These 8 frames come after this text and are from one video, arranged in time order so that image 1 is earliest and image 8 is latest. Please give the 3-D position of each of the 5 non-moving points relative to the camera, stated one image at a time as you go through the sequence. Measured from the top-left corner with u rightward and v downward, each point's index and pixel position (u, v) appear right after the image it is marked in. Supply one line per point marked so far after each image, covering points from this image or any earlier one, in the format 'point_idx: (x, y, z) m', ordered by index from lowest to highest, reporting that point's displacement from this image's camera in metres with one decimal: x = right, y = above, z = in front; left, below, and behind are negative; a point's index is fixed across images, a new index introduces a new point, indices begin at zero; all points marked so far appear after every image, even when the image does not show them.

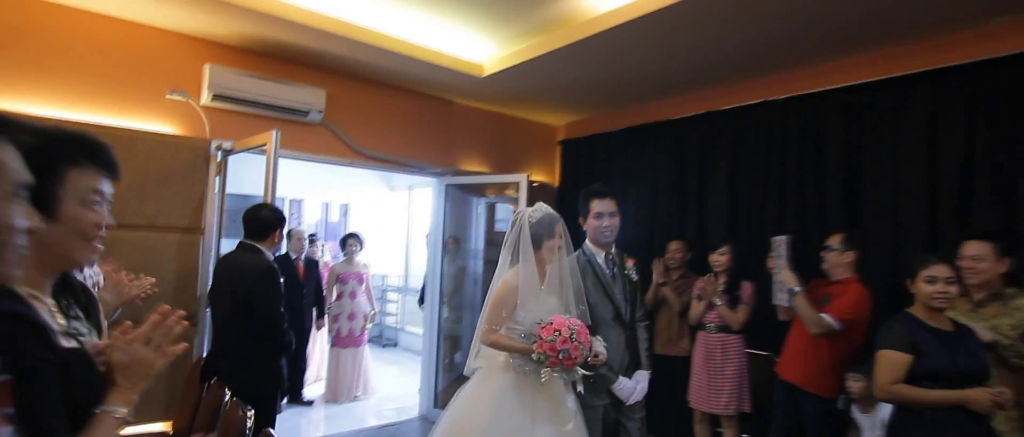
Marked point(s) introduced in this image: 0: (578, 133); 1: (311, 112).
0: (+0.6, +0.8, +5.3) m
1: (-1.4, +0.7, +3.8) m
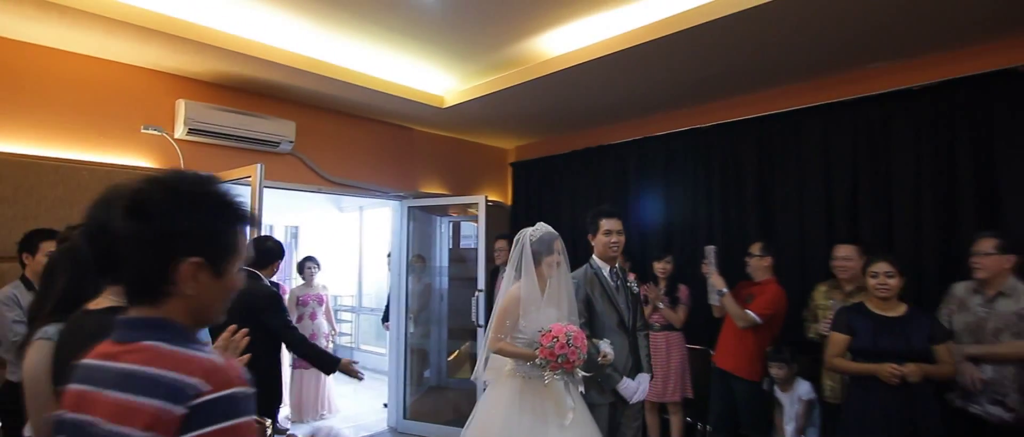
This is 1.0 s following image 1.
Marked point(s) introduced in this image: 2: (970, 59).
0: (+0.1, +0.7, +5.7) m
1: (-1.7, +0.6, +4.0) m
2: (+2.8, +1.0, +3.3) m
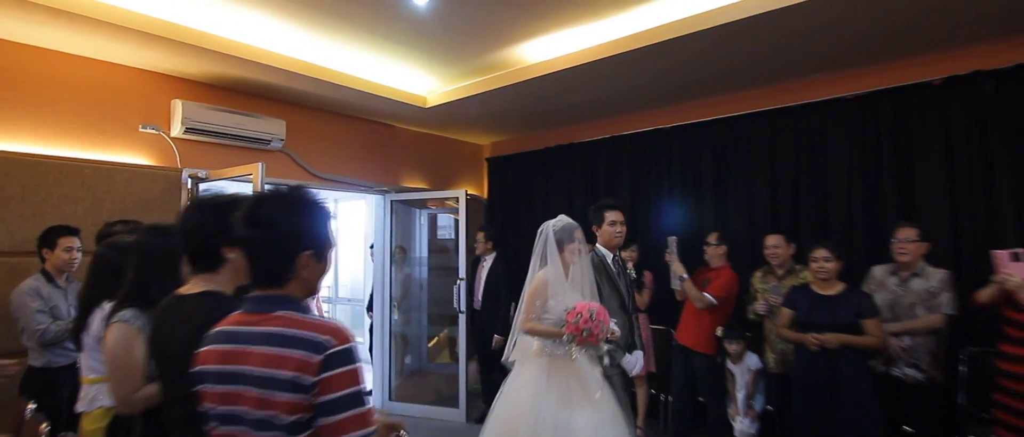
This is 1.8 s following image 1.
0: (-0.1, +0.7, +6.1) m
1: (-1.8, +0.6, +4.1) m
2: (+2.7, +1.0, +3.8) m
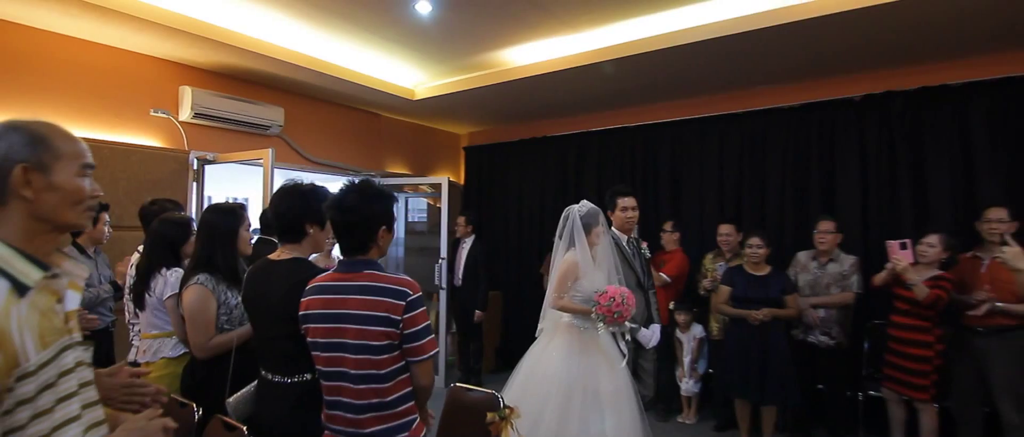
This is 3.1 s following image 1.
0: (-0.4, +0.9, +6.5) m
1: (-2.0, +0.8, +4.4) m
2: (+2.5, +1.1, +4.4) m
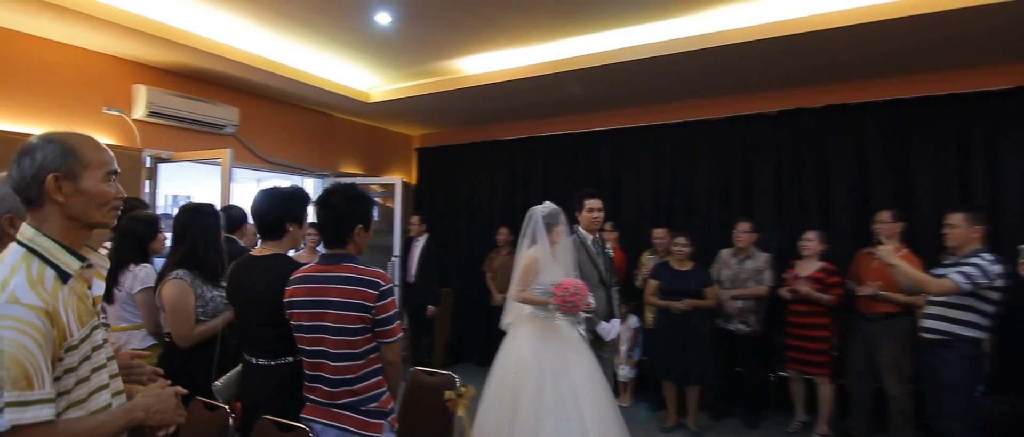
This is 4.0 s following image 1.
0: (-1.0, +0.9, +6.7) m
1: (-2.4, +0.8, +4.5) m
2: (+2.1, +1.1, +4.9) m
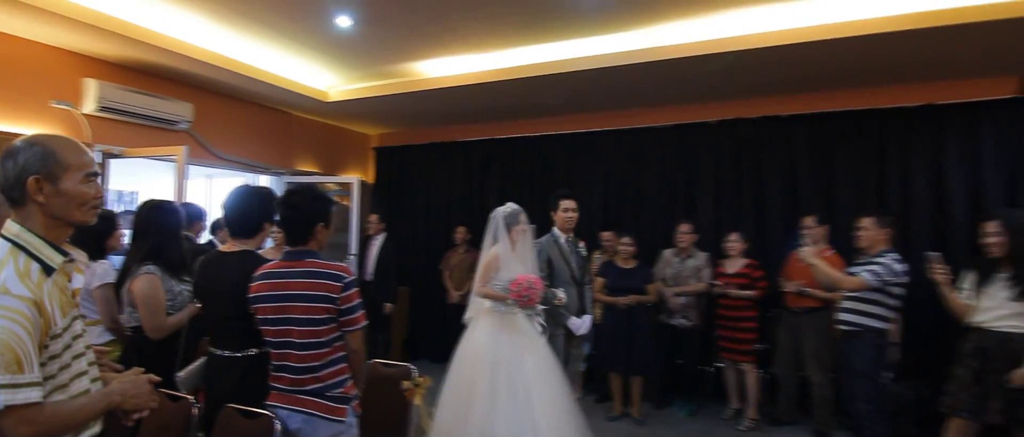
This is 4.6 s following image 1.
0: (-1.6, +0.9, +6.7) m
1: (-2.8, +0.8, +4.5) m
2: (+1.7, +1.0, +5.2) m
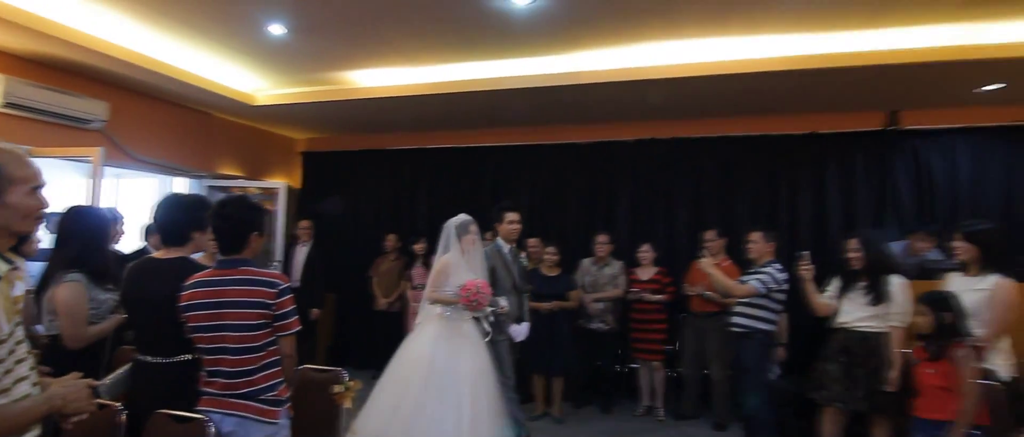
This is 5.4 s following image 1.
0: (-2.5, +0.9, +6.7) m
1: (-3.3, +0.8, +4.3) m
2: (+1.0, +0.9, +5.6) m
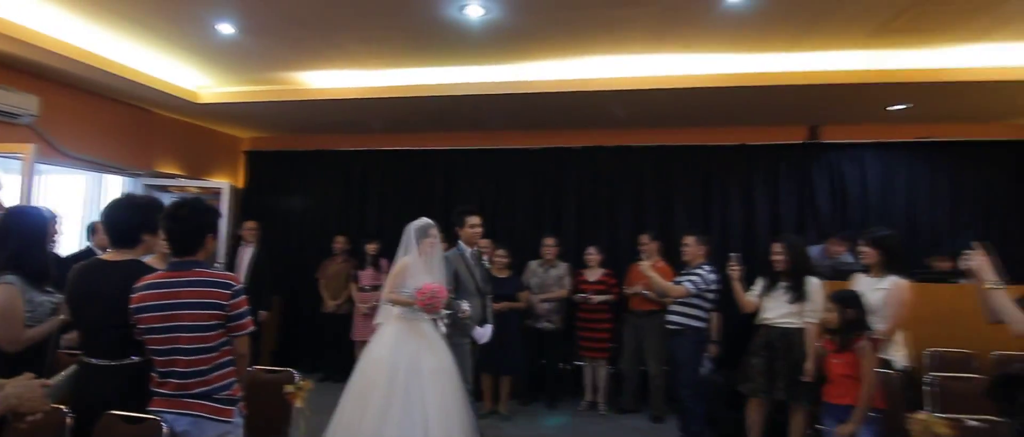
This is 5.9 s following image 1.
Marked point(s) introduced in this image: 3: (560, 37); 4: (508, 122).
0: (-3.1, +0.9, +6.6) m
1: (-3.7, +0.8, +4.1) m
2: (+0.5, +0.9, +5.9) m
3: (+0.4, +1.4, +4.0) m
4: (0.0, +1.0, +5.5) m
